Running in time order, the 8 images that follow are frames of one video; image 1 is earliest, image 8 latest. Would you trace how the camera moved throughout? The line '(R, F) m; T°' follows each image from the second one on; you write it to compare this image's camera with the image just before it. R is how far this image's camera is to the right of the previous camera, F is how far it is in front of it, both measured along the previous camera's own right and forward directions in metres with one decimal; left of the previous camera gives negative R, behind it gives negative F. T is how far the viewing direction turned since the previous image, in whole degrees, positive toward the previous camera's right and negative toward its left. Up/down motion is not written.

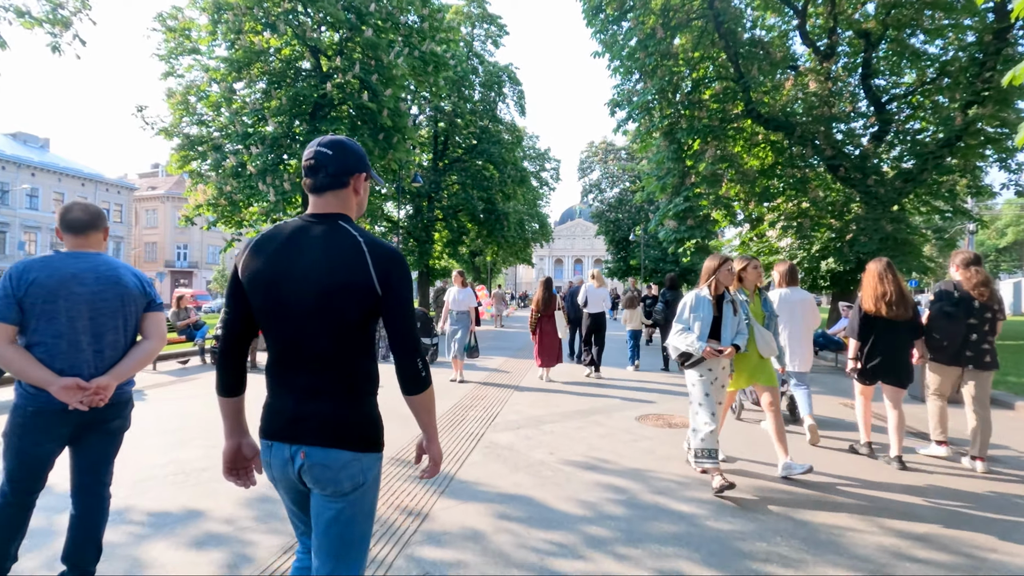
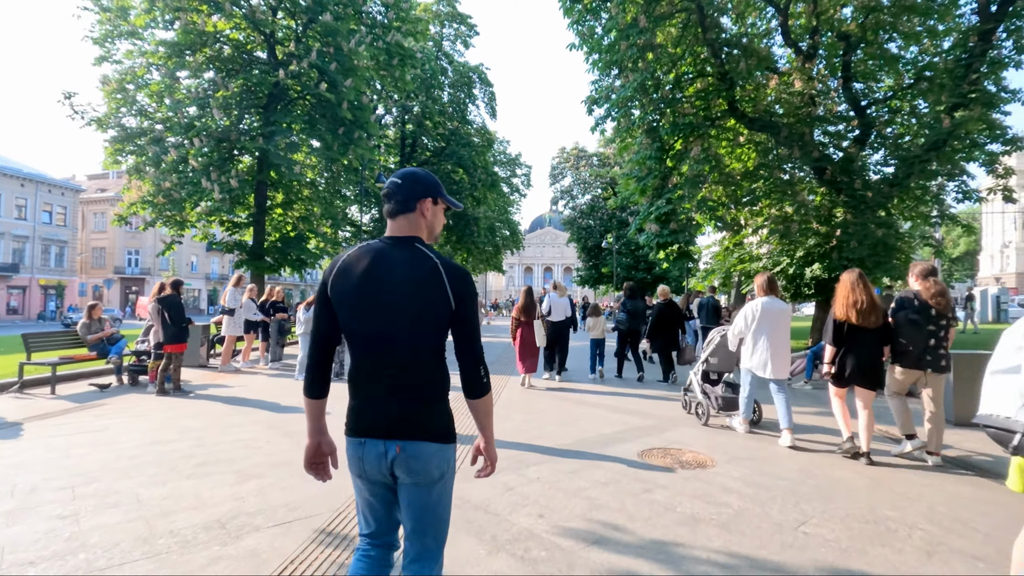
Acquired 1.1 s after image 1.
(0.0, +1.3) m; +3°
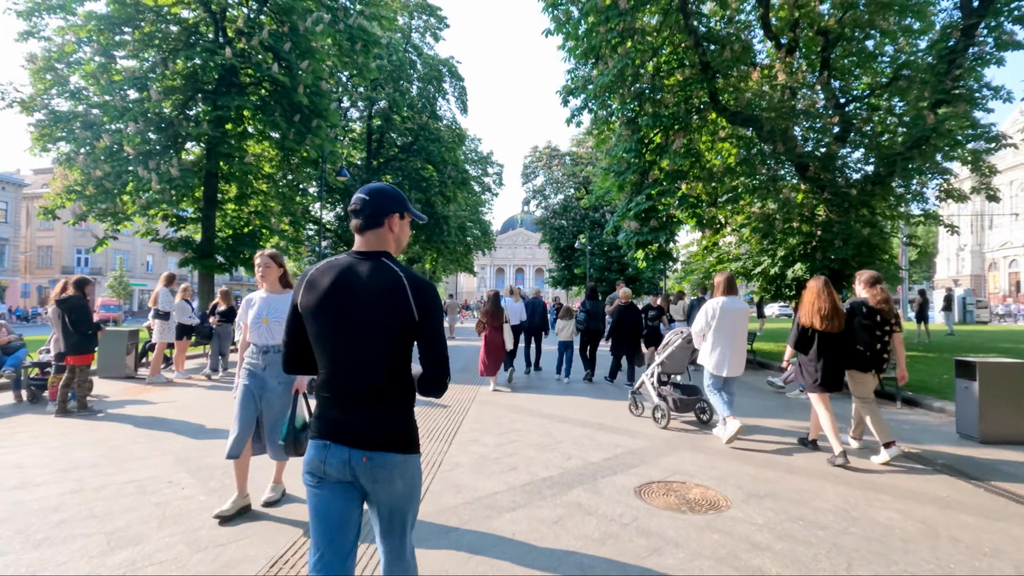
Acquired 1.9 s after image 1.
(0.0, +1.1) m; +3°
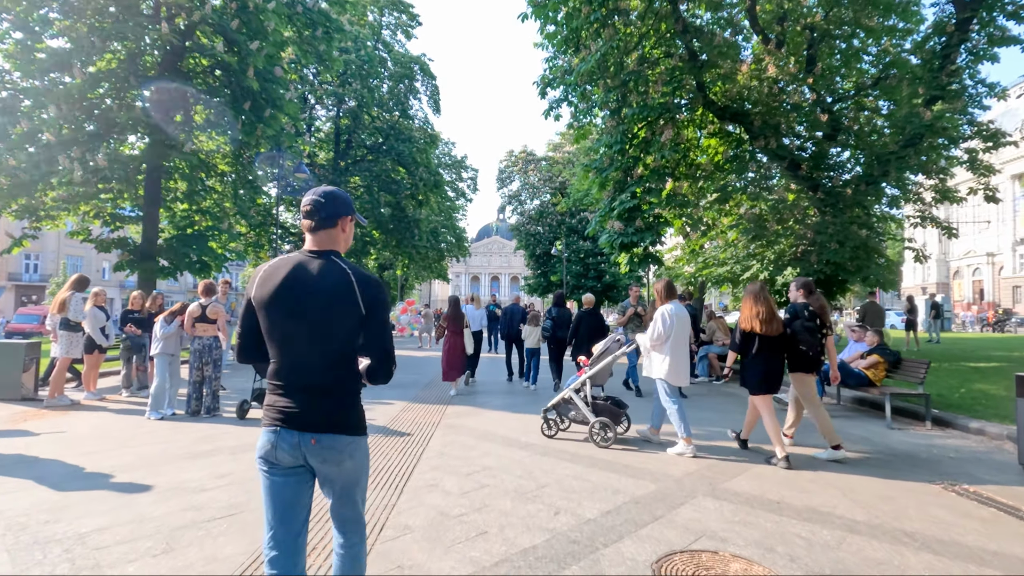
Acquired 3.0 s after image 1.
(0.0, +1.3) m; +3°
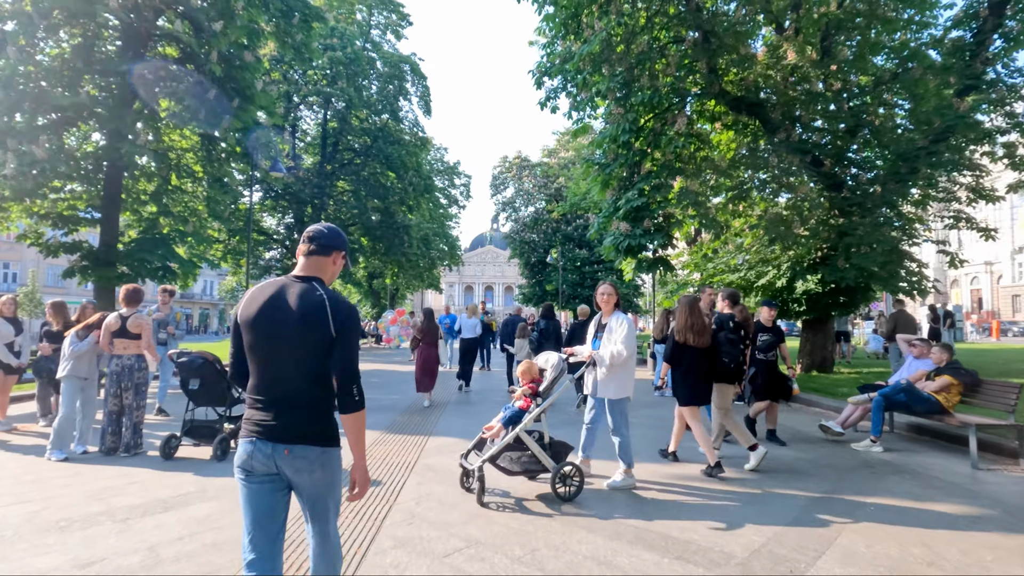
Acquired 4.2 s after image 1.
(0.0, +1.4) m; +1°
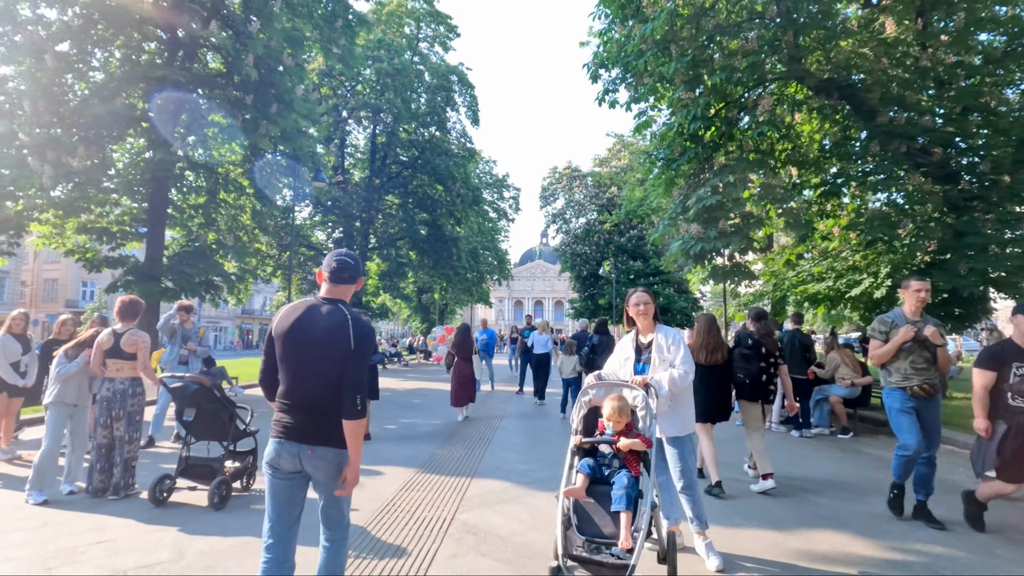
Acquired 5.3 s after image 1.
(-0.1, +1.3) m; -5°
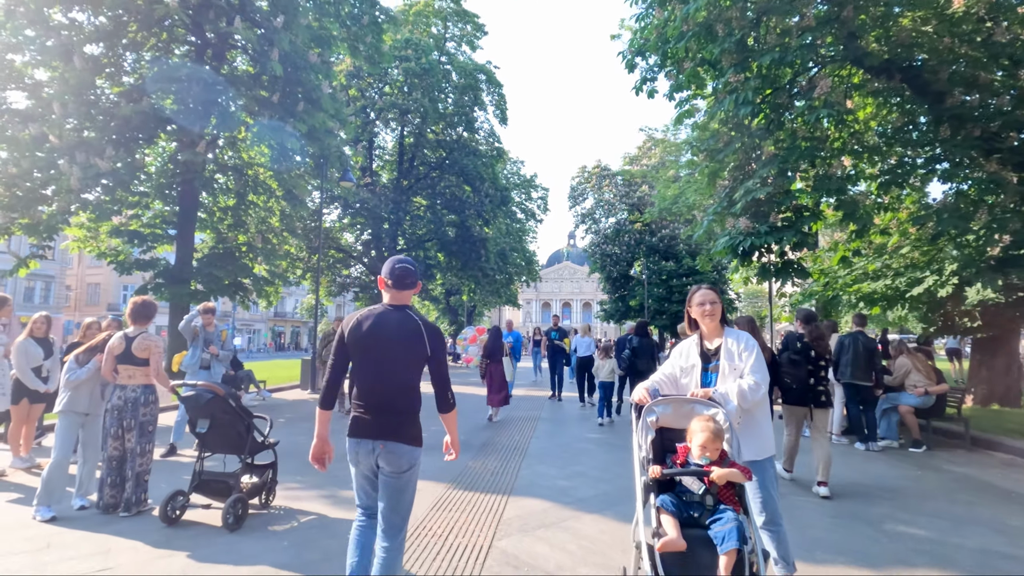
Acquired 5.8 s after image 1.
(-0.1, +0.5) m; -3°
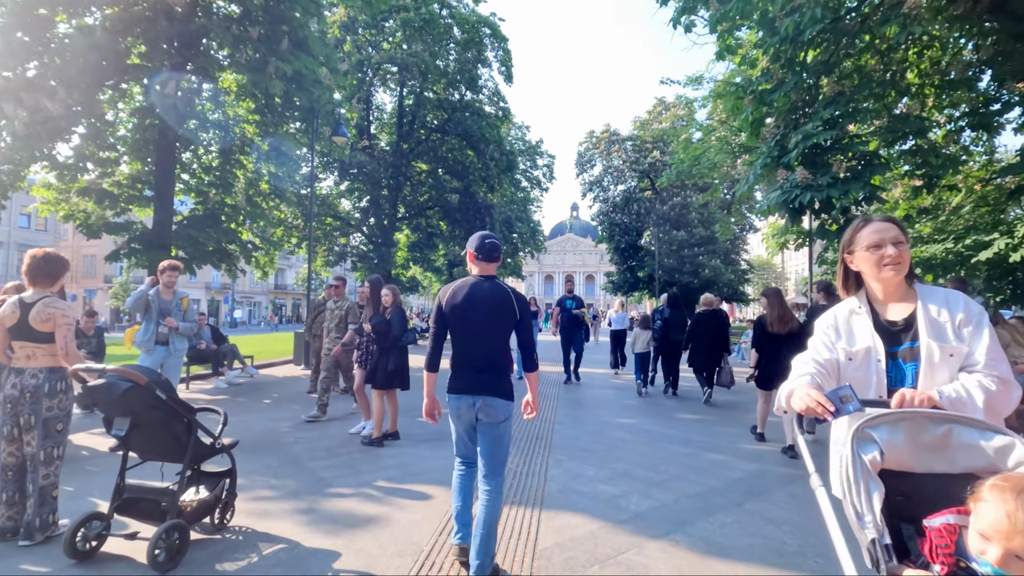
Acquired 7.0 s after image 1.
(-0.2, +1.4) m; 0°
